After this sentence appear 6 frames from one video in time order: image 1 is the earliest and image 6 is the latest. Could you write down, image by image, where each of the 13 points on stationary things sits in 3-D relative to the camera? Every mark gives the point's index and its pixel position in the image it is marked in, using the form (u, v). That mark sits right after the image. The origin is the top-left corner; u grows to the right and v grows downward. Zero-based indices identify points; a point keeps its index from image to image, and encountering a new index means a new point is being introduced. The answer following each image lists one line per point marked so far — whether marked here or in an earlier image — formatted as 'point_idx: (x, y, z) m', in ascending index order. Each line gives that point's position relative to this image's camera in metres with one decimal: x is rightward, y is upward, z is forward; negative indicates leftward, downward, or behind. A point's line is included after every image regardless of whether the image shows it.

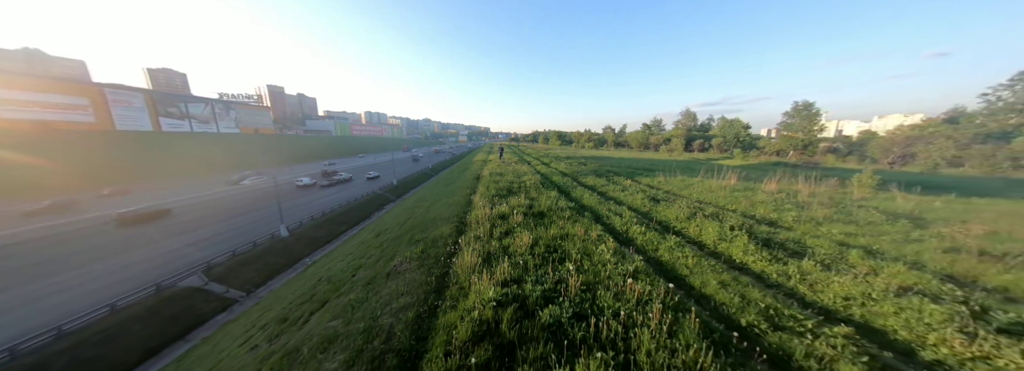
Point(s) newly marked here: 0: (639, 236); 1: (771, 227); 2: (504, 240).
0: (+4.2, -1.6, +7.3) m
1: (+9.1, -1.5, +7.3) m
2: (-0.2, -1.6, +6.7) m
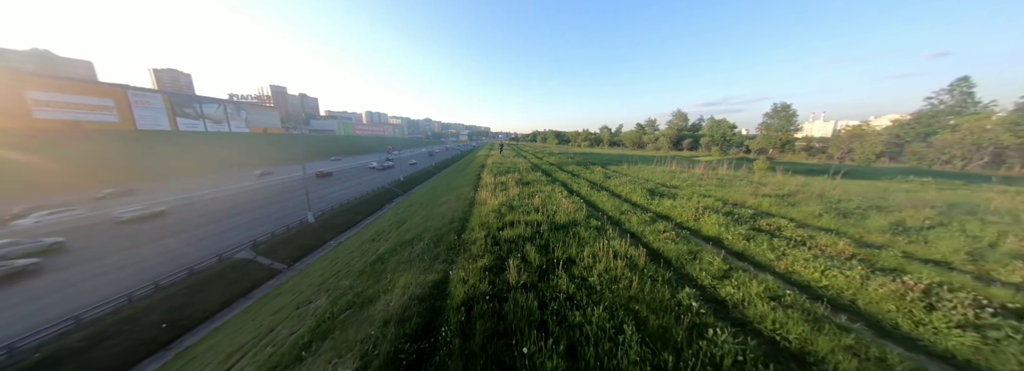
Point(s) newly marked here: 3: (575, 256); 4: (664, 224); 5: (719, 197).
0: (+4.0, -0.3, +12.0) m
1: (+8.8, -0.2, +12.1) m
2: (-0.5, -0.3, +11.5) m
3: (+1.6, -1.7, +5.1) m
4: (+5.3, -1.3, +7.2) m
5: (+9.8, -0.6, +10.1) m
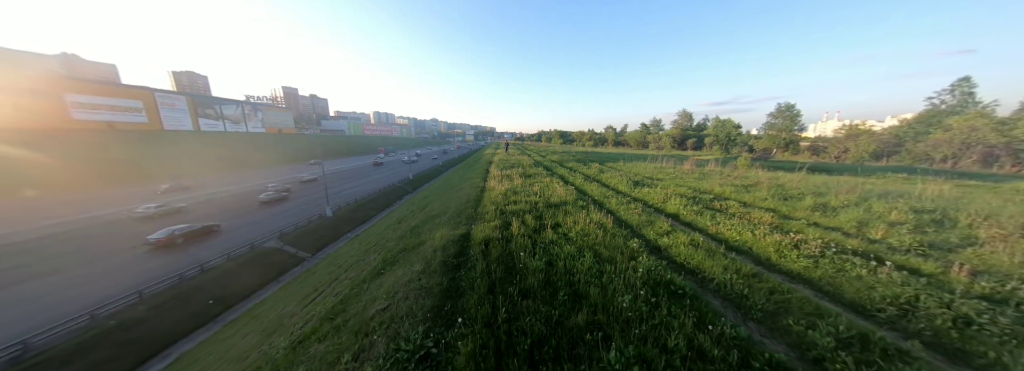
0: (+4.3, +0.2, +14.0) m
1: (+9.1, +0.3, +13.9) m
2: (-0.2, +0.2, +13.6) m
3: (+1.7, -1.2, +7.1) m
4: (+5.4, -0.8, +9.2) m
5: (+10.0, -0.1, +12.0) m
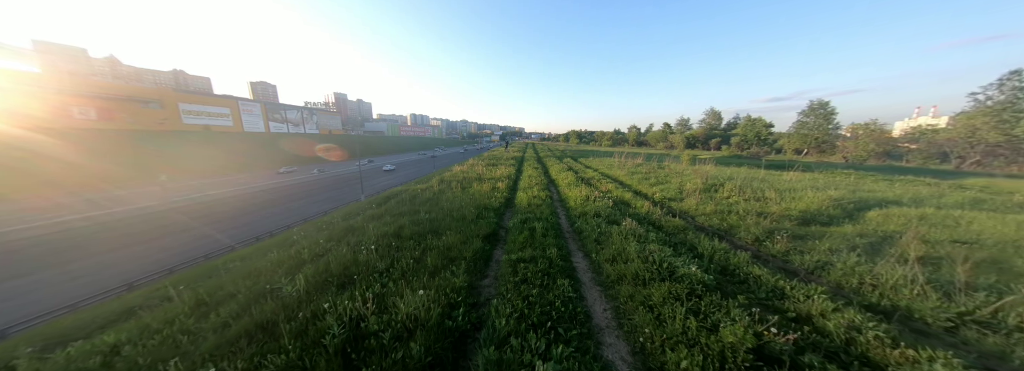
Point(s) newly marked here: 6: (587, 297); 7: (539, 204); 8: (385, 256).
0: (+1.4, +1.3, +18.6) m
1: (+6.2, +1.3, +18.0) m
2: (-3.1, +1.4, +18.7) m
3: (-2.0, 0.0, +12.1) m
4: (+1.9, +0.3, +13.7) m
5: (+6.9, +0.8, +15.9) m
6: (+1.4, -2.1, +4.2) m
7: (+1.1, -0.7, +9.2) m
8: (-2.9, -1.5, +4.9) m
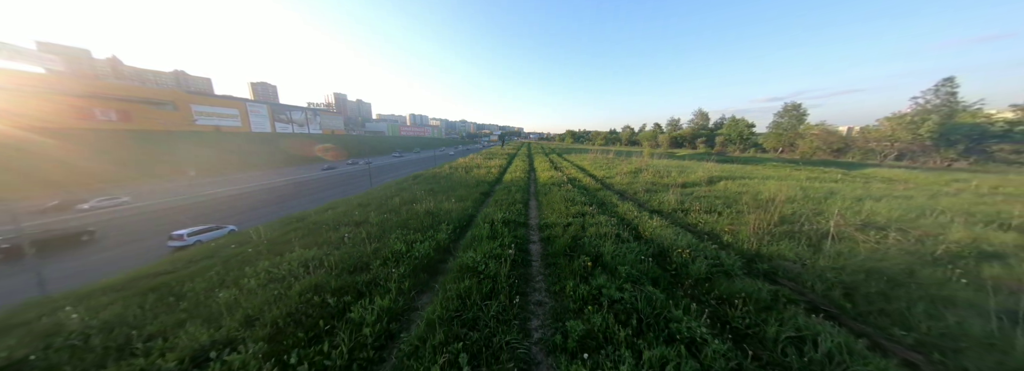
0: (+0.6, +2.4, +23.2) m
1: (+5.4, +2.4, +22.5) m
2: (-3.9, +2.5, +23.3) m
3: (-2.7, +1.1, +16.6) m
4: (+1.2, +1.4, +18.2) m
5: (+6.1, +1.9, +20.5) m
6: (+0.7, -1.0, +8.8) m
7: (+0.3, +0.4, +13.7) m
8: (-3.6, -0.5, +9.5) m
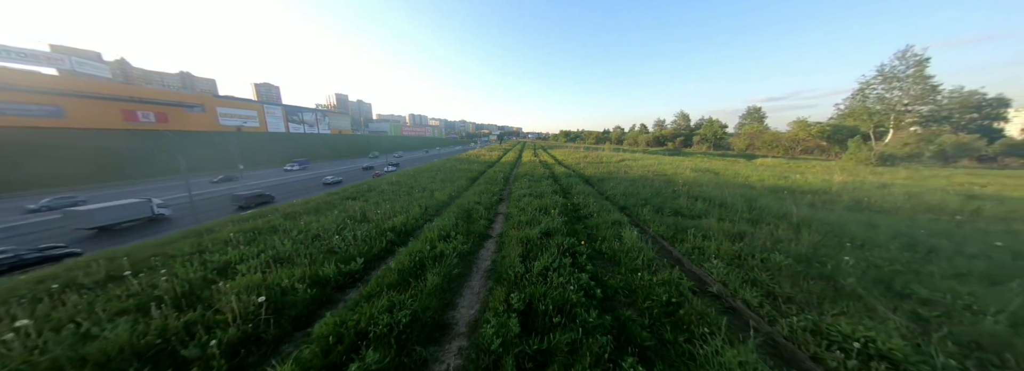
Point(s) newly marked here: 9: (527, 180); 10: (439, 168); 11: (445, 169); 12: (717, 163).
0: (-0.1, +4.5, +31.9) m
1: (+4.7, +4.4, +31.3) m
2: (-4.6, +4.6, +32.0) m
3: (-3.4, +3.1, +25.3) m
4: (+0.5, +3.4, +27.0) m
5: (+5.4, +4.0, +29.2) m
6: (+0.1, +1.1, +17.5) m
7: (-0.3, +2.4, +22.5) m
8: (-4.2, +1.6, +18.2) m
9: (+0.9, +0.3, +12.6) m
10: (-5.2, +1.1, +15.8) m
11: (-4.7, +1.0, +15.3) m
12: (+18.0, +2.0, +19.4) m
